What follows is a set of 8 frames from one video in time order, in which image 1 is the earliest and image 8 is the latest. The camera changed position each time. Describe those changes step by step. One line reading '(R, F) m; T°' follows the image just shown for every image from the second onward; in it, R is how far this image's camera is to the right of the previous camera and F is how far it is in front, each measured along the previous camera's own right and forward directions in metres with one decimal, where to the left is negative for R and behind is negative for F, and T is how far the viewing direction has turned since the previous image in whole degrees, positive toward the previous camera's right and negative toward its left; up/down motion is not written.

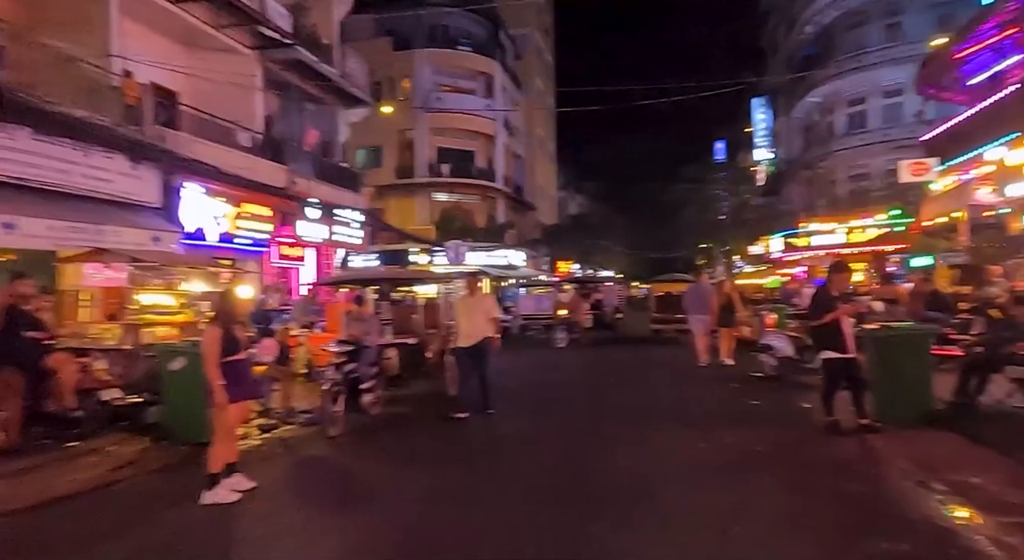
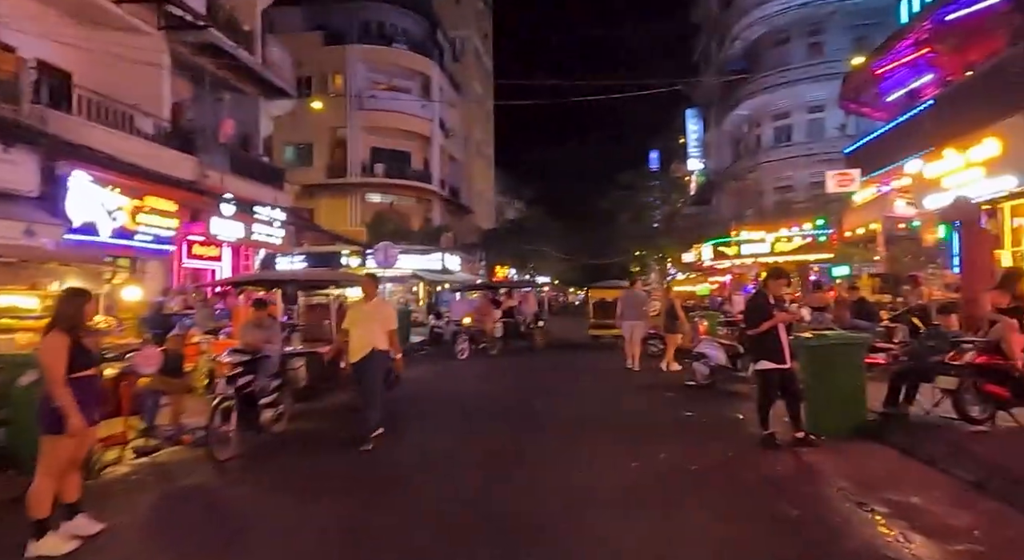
(+0.2, +0.6) m; +6°
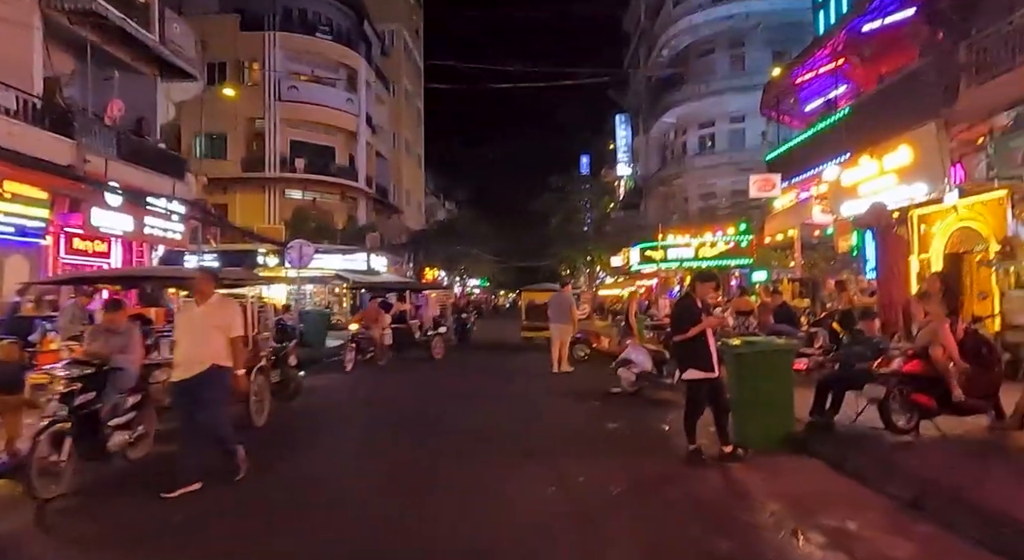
(+0.2, +0.7) m; +6°
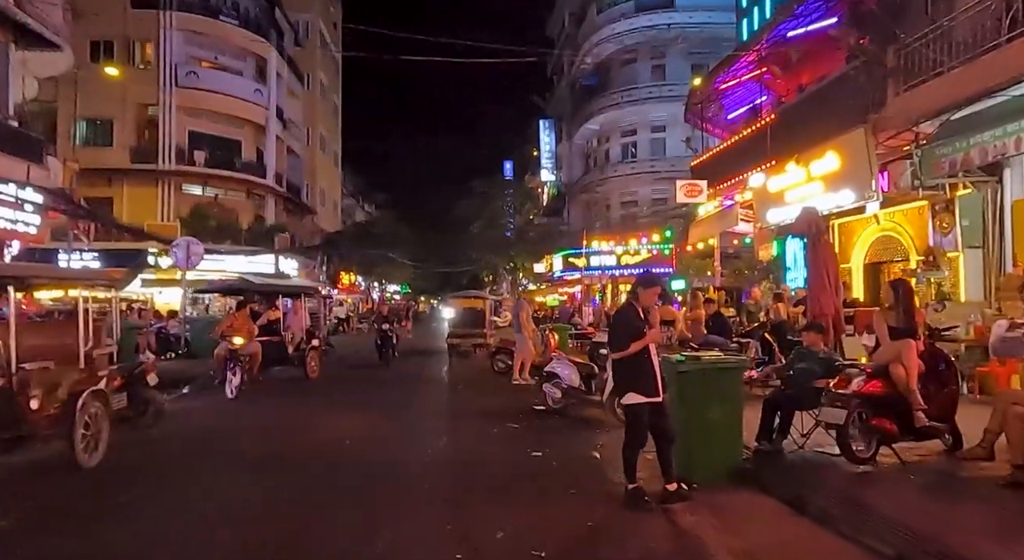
(+0.1, +1.1) m; +7°
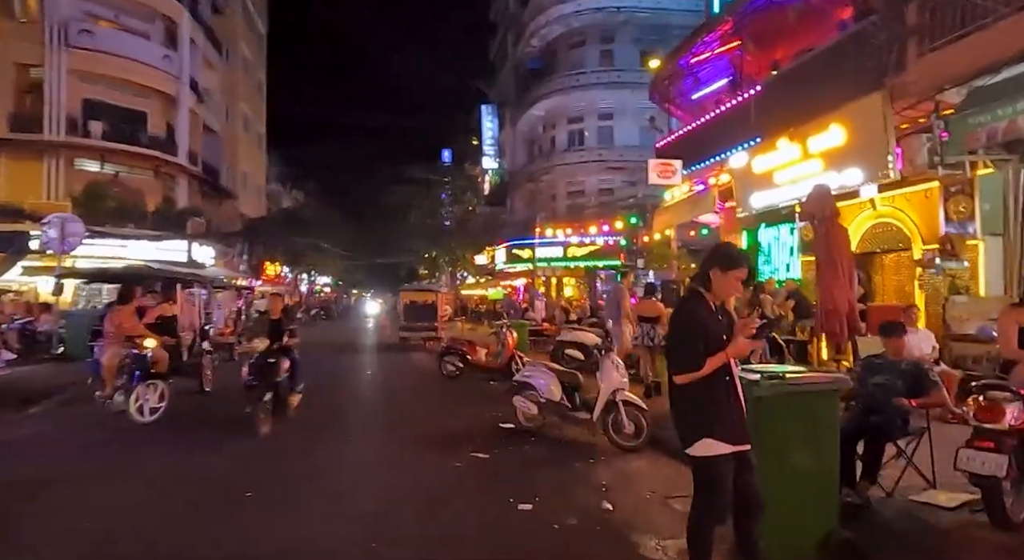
(-0.3, +2.0) m; +6°
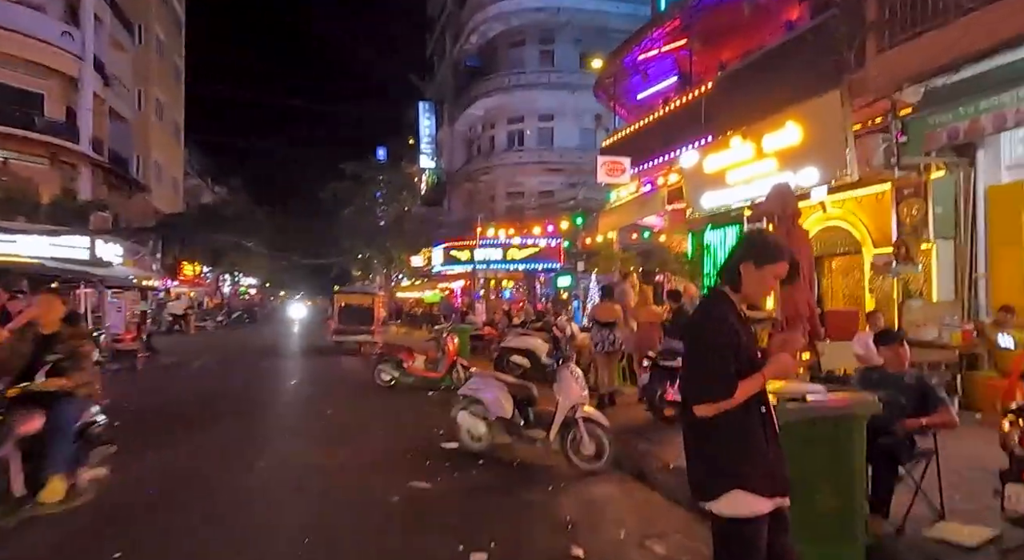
(-0.1, +0.9) m; +6°
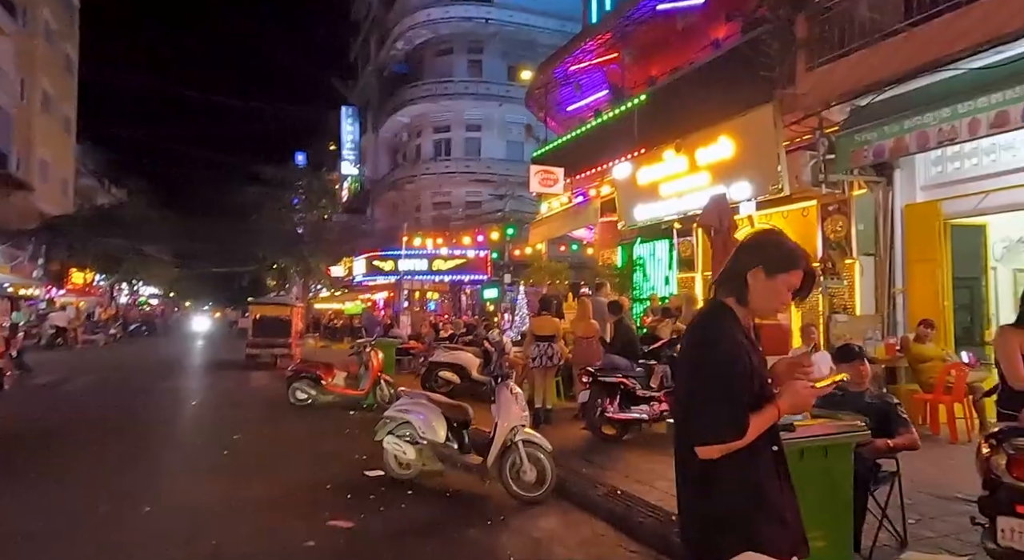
(-0.1, +0.5) m; +7°
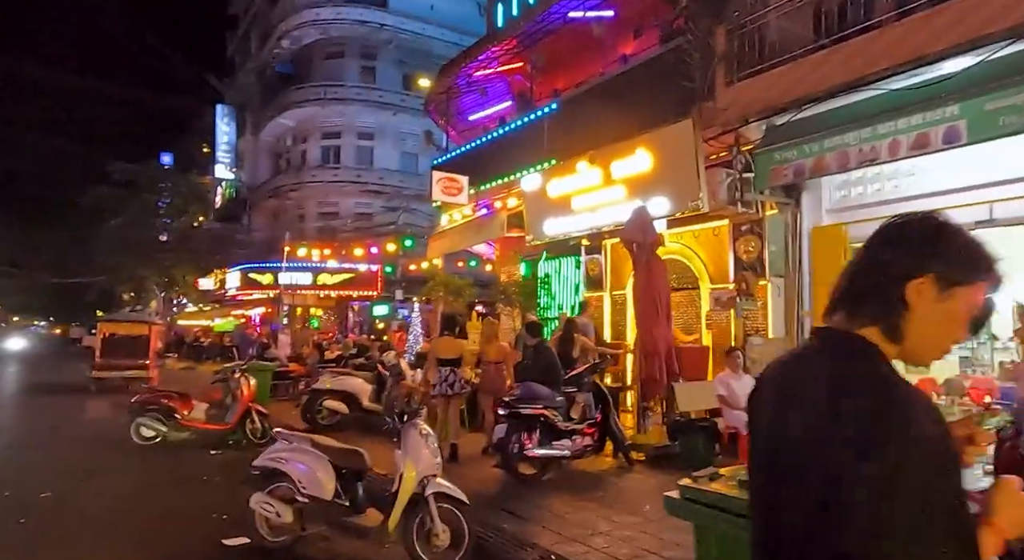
(-0.2, +1.0) m; +10°
